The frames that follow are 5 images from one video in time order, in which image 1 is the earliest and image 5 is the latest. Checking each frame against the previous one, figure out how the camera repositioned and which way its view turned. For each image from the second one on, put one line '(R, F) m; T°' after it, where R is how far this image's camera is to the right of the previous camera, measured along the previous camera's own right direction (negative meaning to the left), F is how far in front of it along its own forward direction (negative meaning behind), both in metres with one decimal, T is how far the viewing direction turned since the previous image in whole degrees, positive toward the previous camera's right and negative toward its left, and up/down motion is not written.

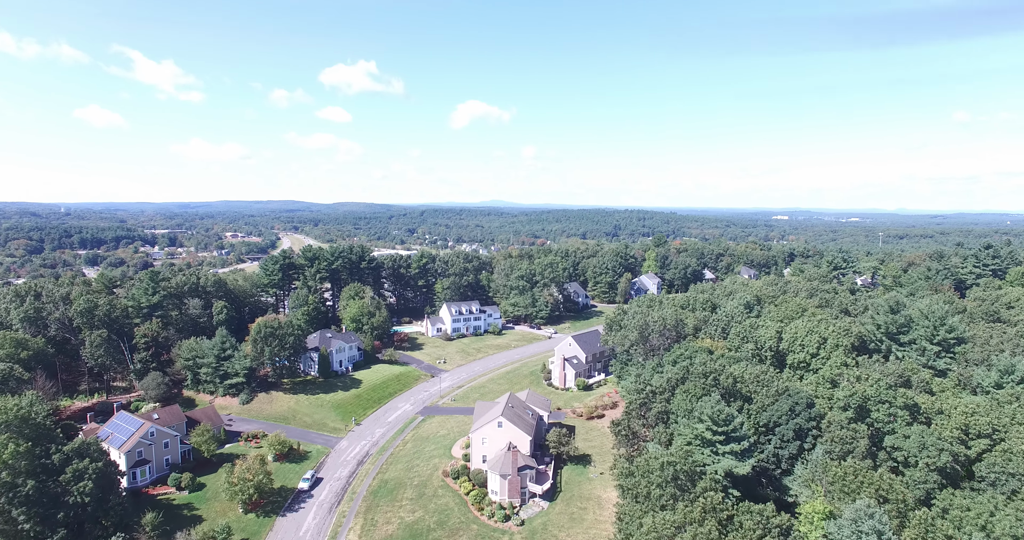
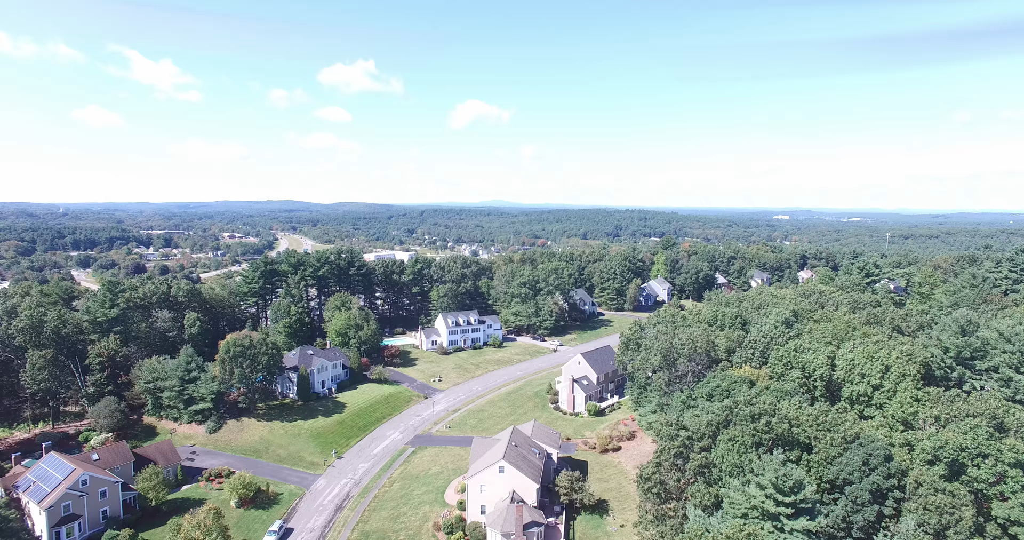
(-0.2, +6.3) m; 0°
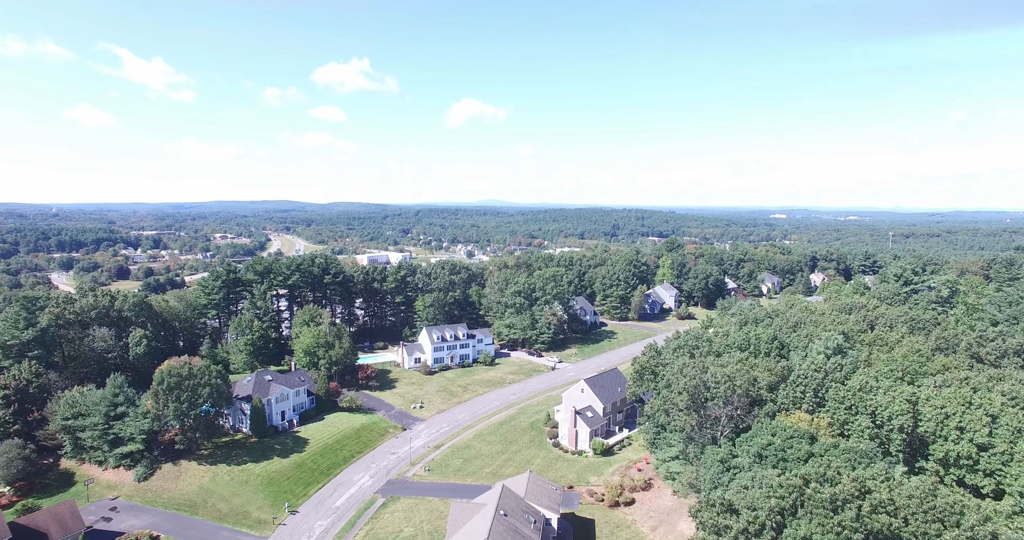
(+0.4, +7.9) m; 0°
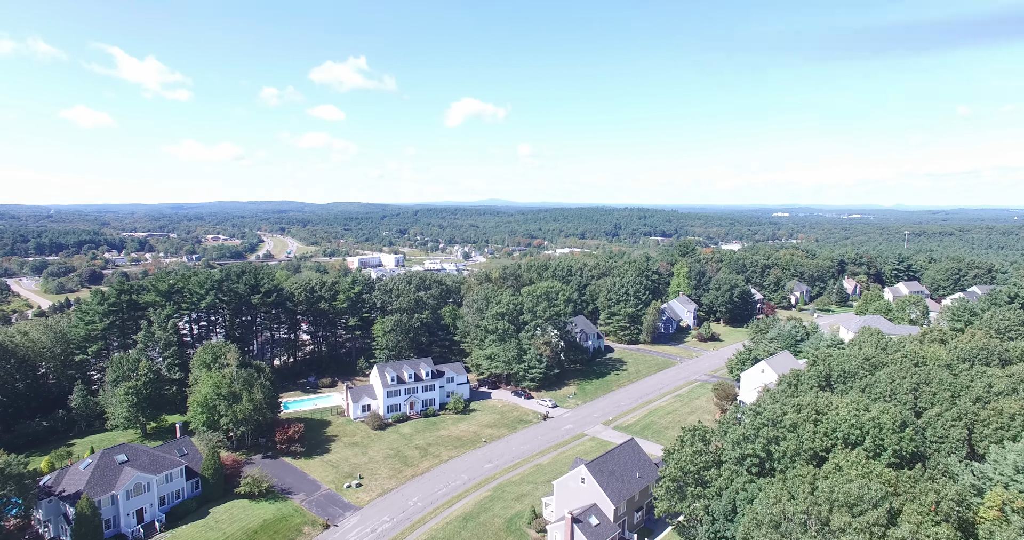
(+1.9, +15.3) m; 0°
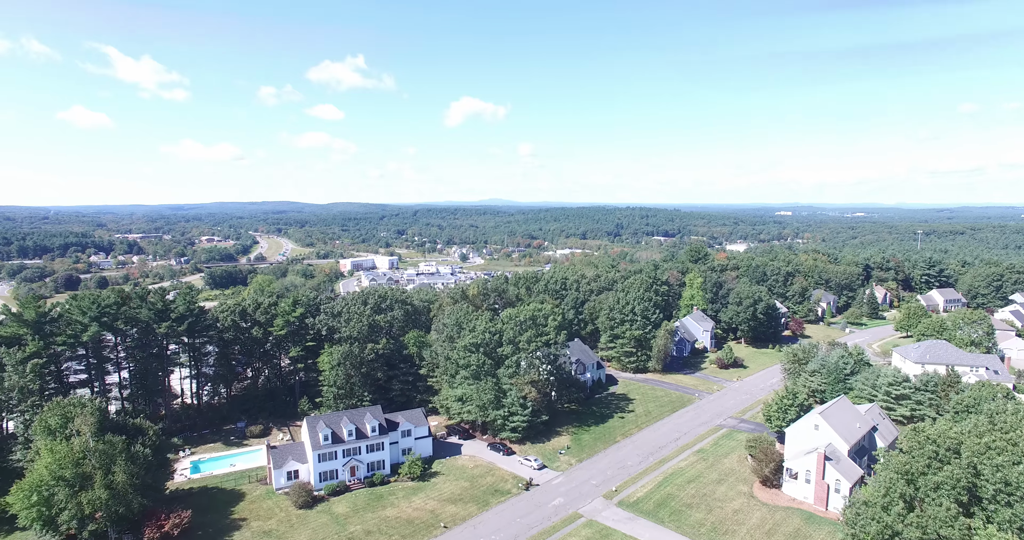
(+1.8, +11.7) m; 0°
